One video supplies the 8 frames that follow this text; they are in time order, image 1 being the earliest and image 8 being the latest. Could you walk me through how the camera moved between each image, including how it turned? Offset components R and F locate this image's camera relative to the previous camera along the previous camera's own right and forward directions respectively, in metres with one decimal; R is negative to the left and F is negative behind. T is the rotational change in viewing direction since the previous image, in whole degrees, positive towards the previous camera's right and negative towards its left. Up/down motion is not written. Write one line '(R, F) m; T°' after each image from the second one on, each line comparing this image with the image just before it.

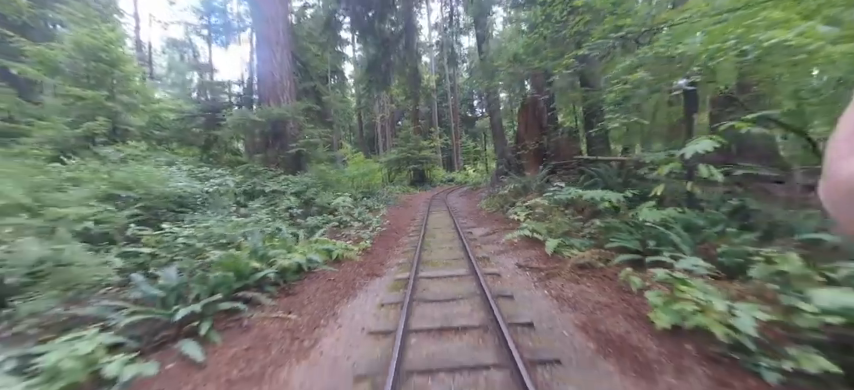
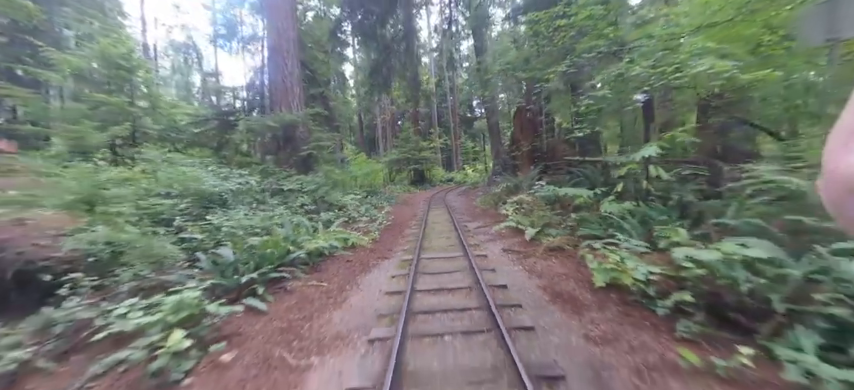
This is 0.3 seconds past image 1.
(0.0, -0.8) m; 0°
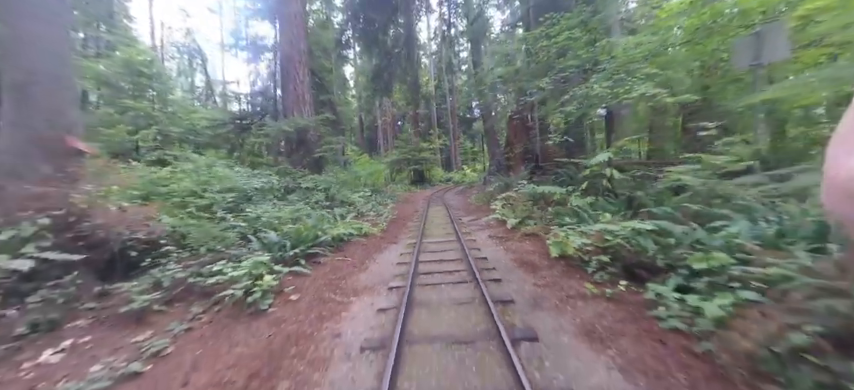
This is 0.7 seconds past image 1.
(0.0, -1.1) m; 0°
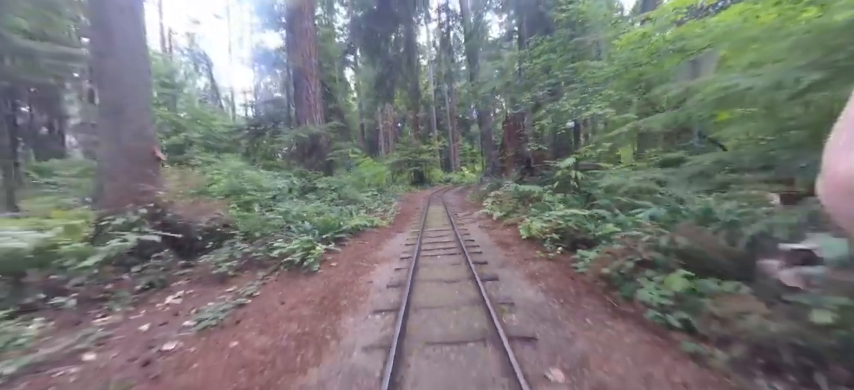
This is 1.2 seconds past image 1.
(0.0, -1.3) m; 0°
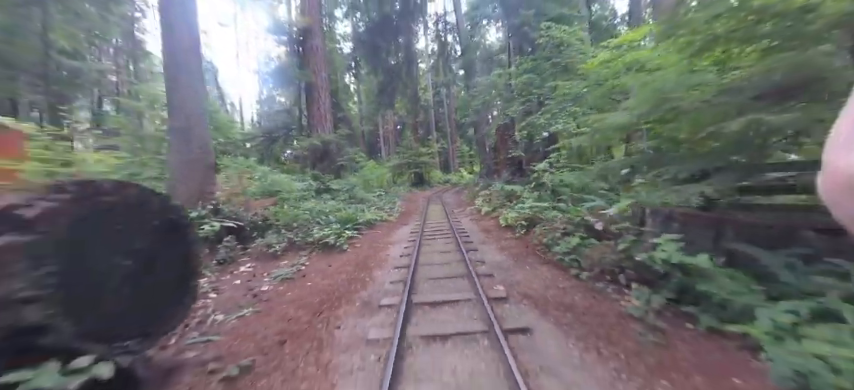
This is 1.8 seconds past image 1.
(0.0, -1.6) m; 0°
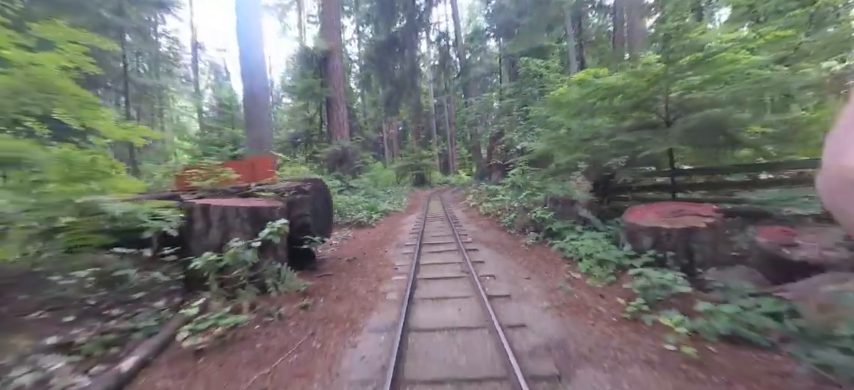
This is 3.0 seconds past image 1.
(-0.1, -3.2) m; 0°
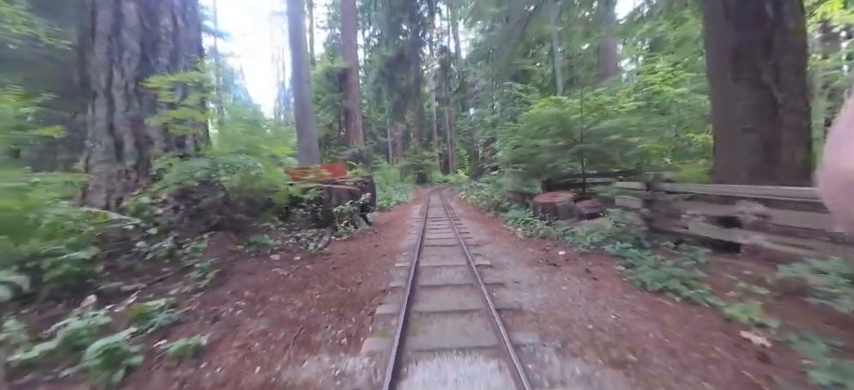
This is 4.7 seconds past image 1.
(-0.1, -4.4) m; 0°
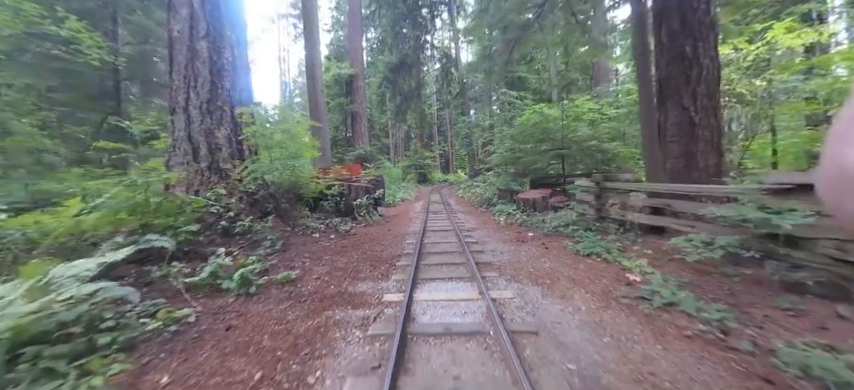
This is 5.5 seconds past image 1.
(-0.1, -2.0) m; 0°
